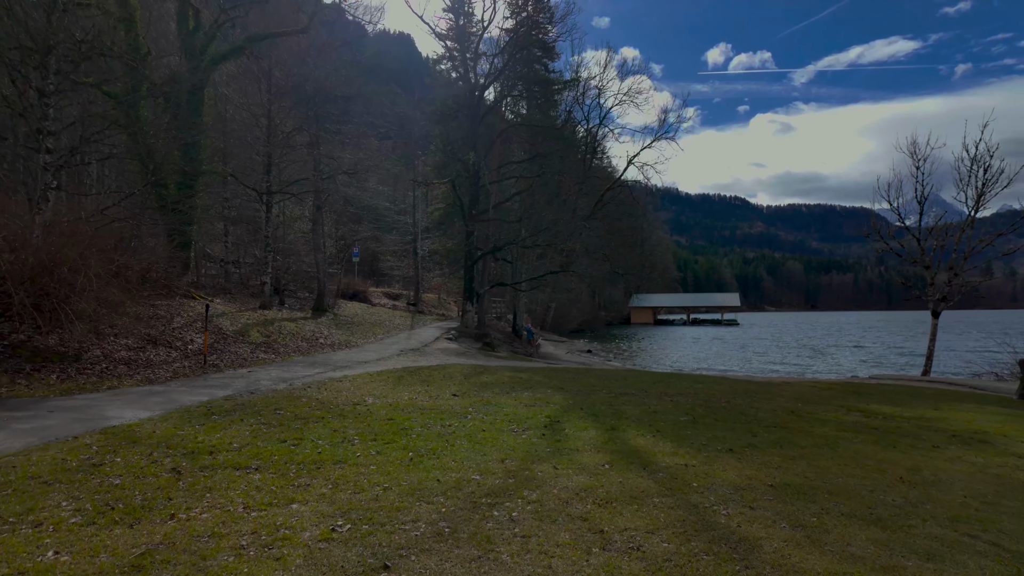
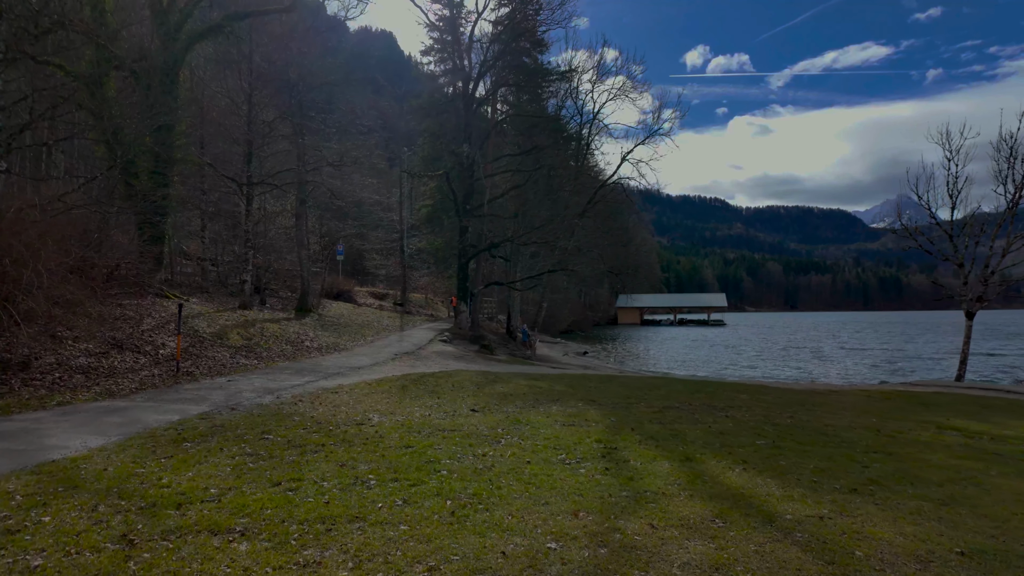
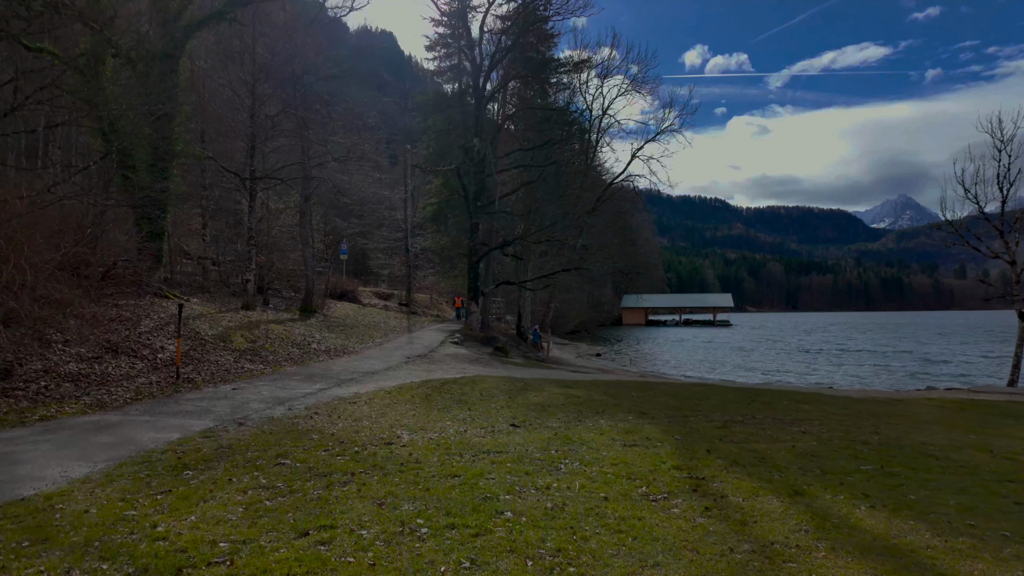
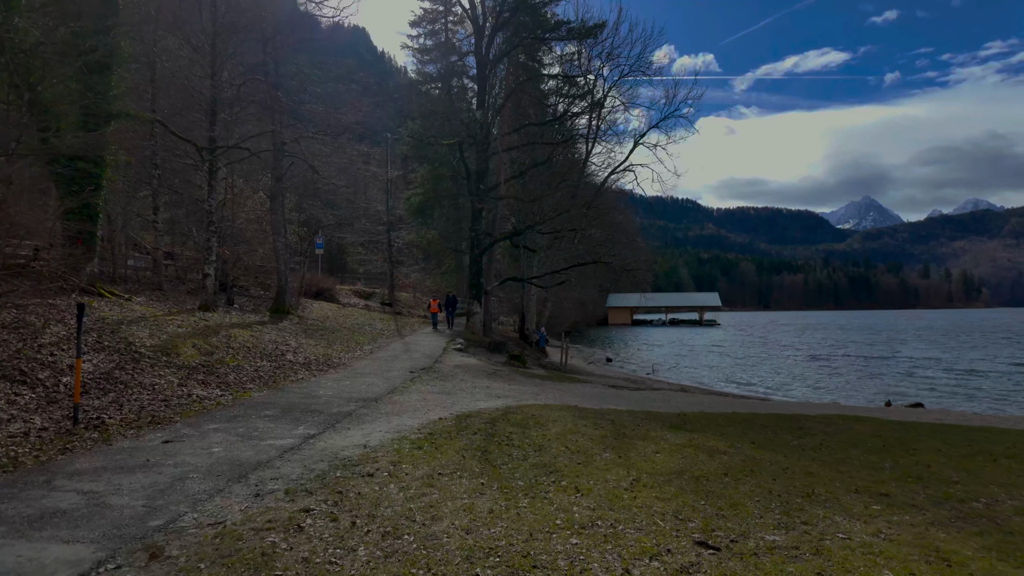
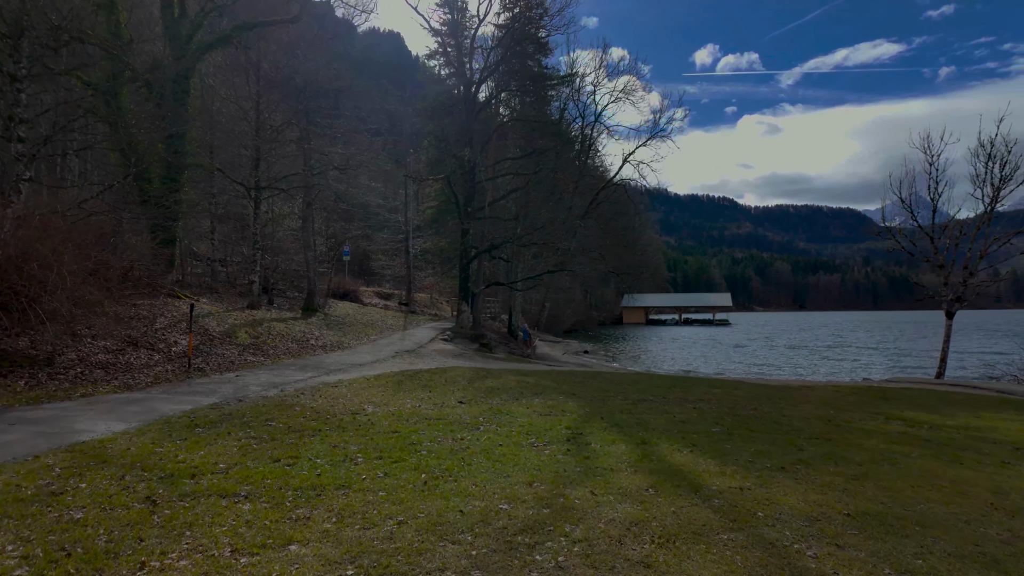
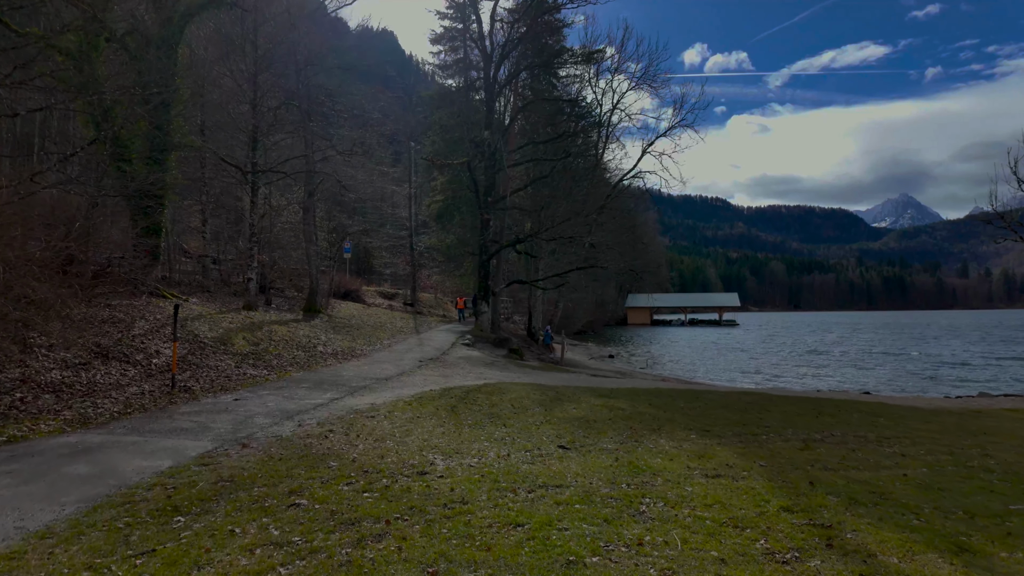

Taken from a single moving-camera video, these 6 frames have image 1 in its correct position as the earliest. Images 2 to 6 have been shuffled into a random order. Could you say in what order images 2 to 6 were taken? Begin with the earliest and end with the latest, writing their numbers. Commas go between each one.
5, 2, 3, 6, 4
